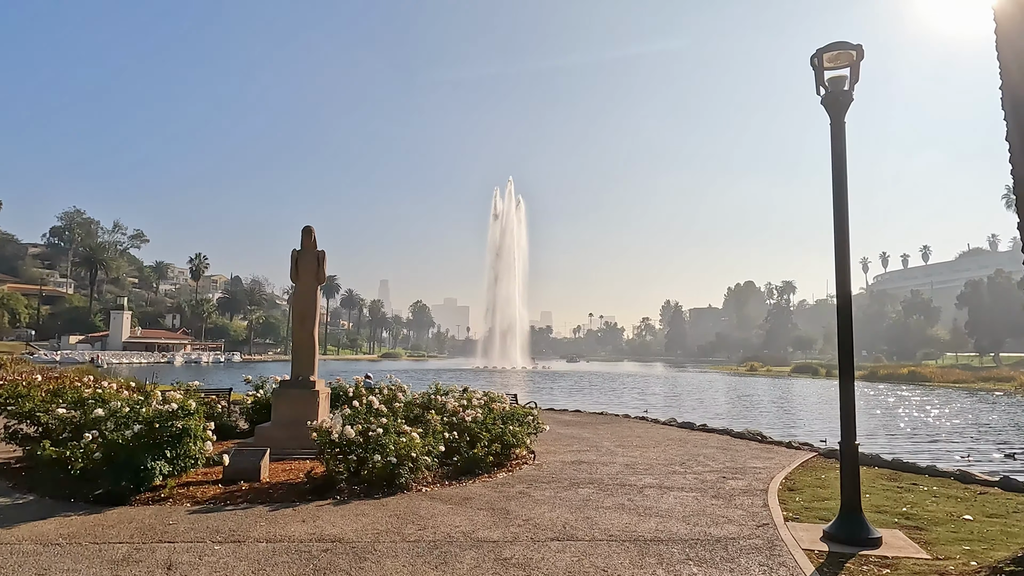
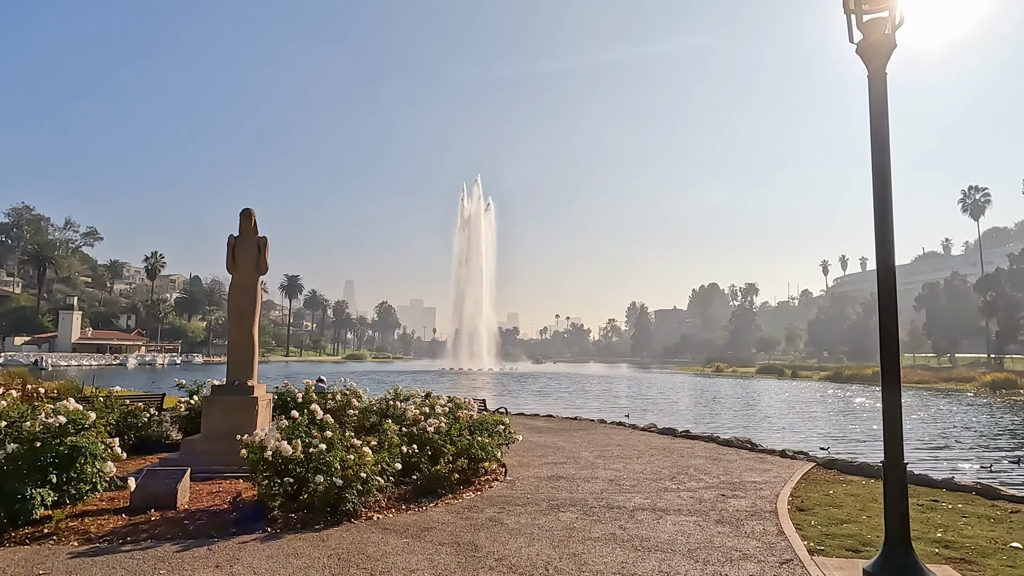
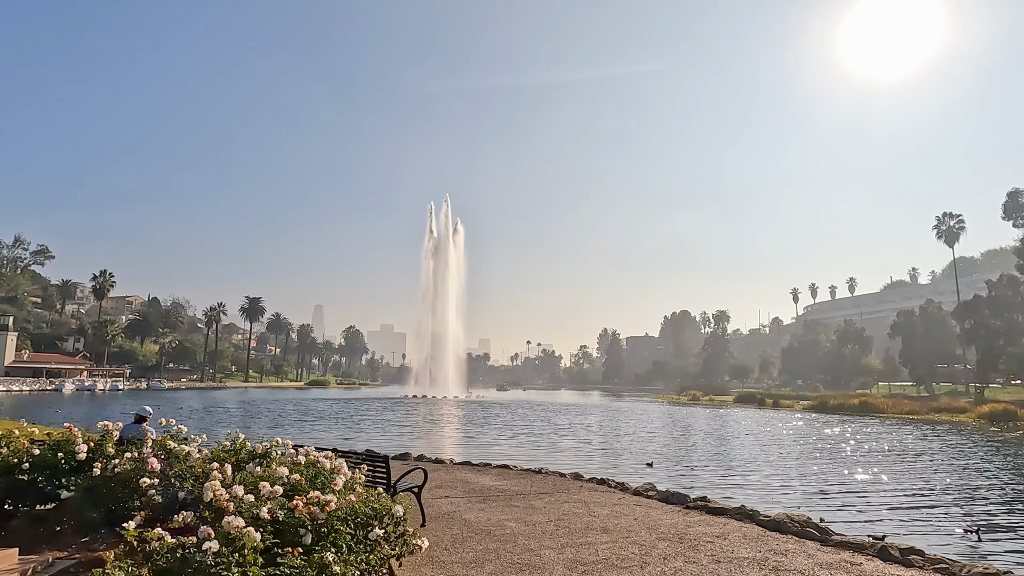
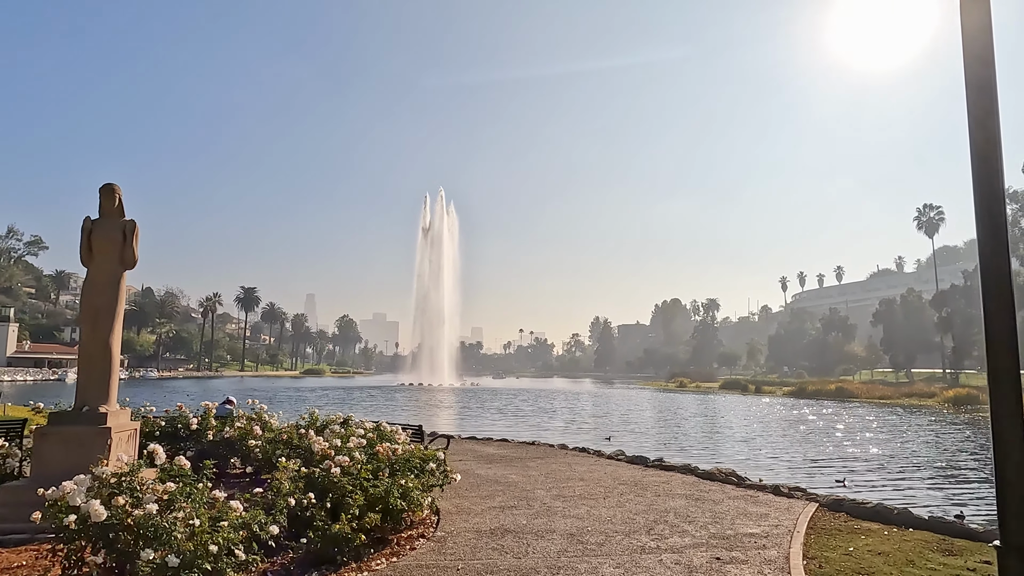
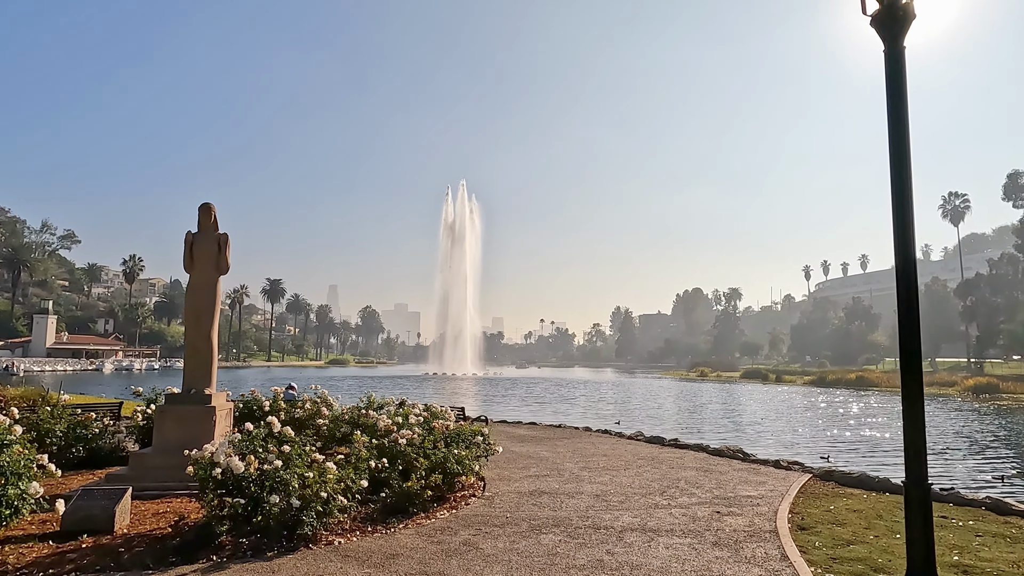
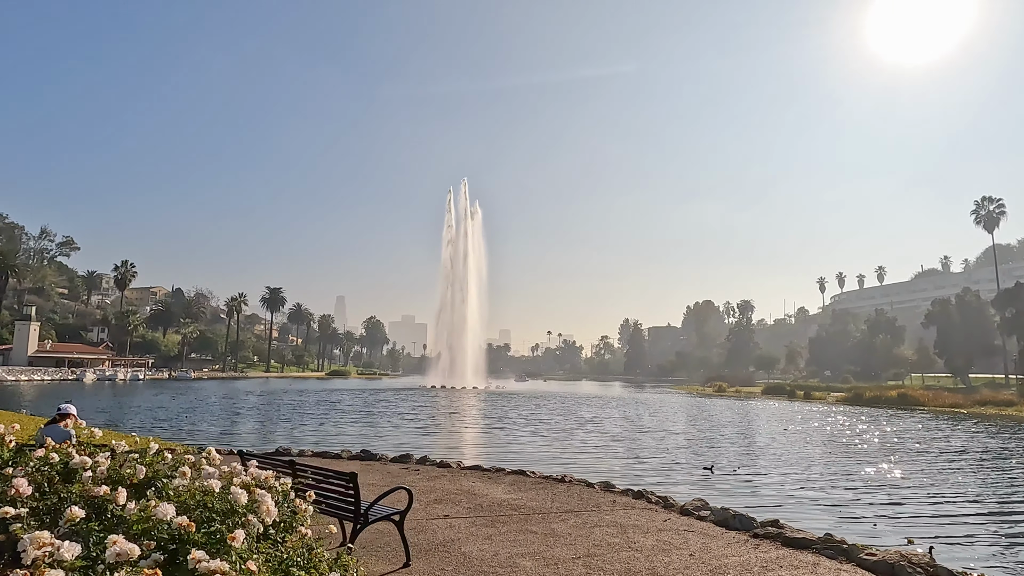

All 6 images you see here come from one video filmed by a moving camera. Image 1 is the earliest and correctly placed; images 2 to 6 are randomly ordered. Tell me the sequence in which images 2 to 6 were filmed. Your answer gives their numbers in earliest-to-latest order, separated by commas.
2, 5, 4, 3, 6
